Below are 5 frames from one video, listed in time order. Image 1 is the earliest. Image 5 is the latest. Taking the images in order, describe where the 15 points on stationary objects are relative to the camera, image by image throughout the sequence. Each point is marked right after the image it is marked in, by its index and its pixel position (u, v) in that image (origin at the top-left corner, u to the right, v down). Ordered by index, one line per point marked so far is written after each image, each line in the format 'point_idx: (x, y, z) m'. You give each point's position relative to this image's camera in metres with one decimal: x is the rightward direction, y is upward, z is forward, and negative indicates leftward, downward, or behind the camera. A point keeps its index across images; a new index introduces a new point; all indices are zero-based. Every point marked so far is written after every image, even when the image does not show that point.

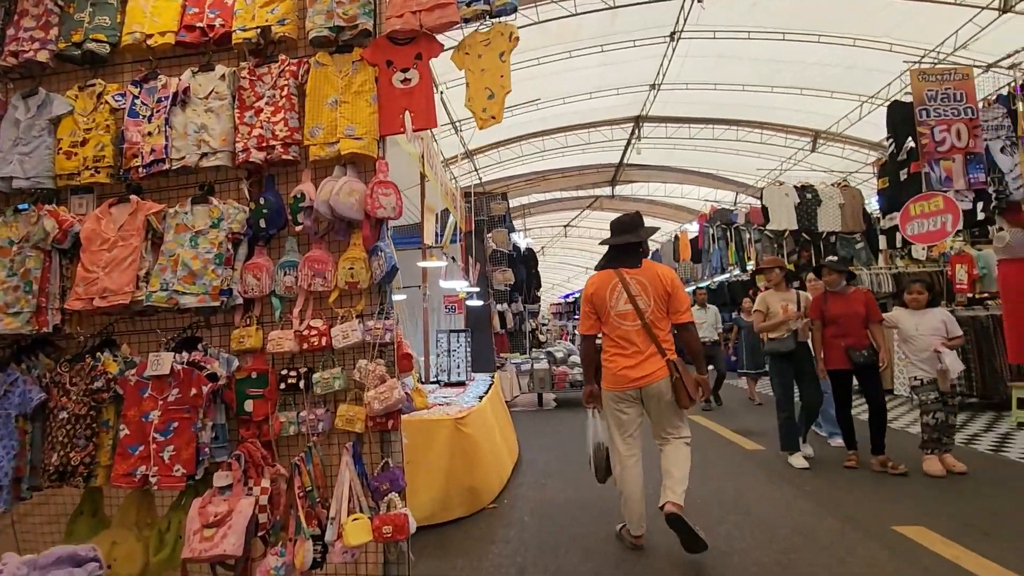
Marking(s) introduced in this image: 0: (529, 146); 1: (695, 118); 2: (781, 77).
0: (+0.5, +4.3, +16.0) m
1: (+5.1, +4.7, +14.8) m
2: (+6.1, +4.7, +12.0) m
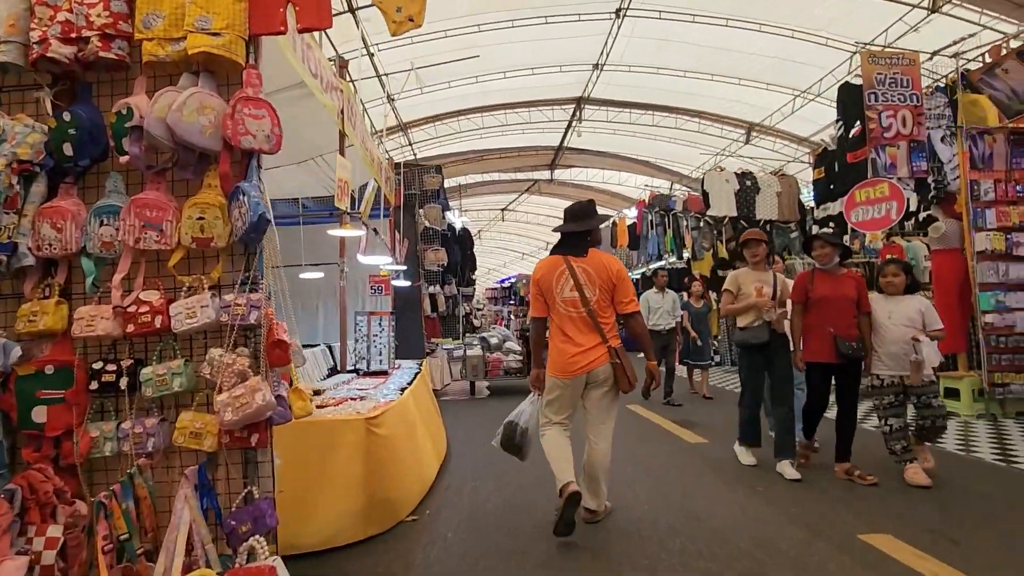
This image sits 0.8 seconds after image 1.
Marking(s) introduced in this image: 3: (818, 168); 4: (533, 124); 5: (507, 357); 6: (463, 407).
0: (-1.3, +4.8, +15.3) m
1: (+3.4, +5.1, +14.6) m
2: (+4.7, +5.0, +12.0) m
3: (+4.6, +1.8, +8.0) m
4: (+0.6, +4.9, +16.1) m
5: (-0.1, -1.1, +8.1) m
6: (-0.7, -1.7, +7.4) m
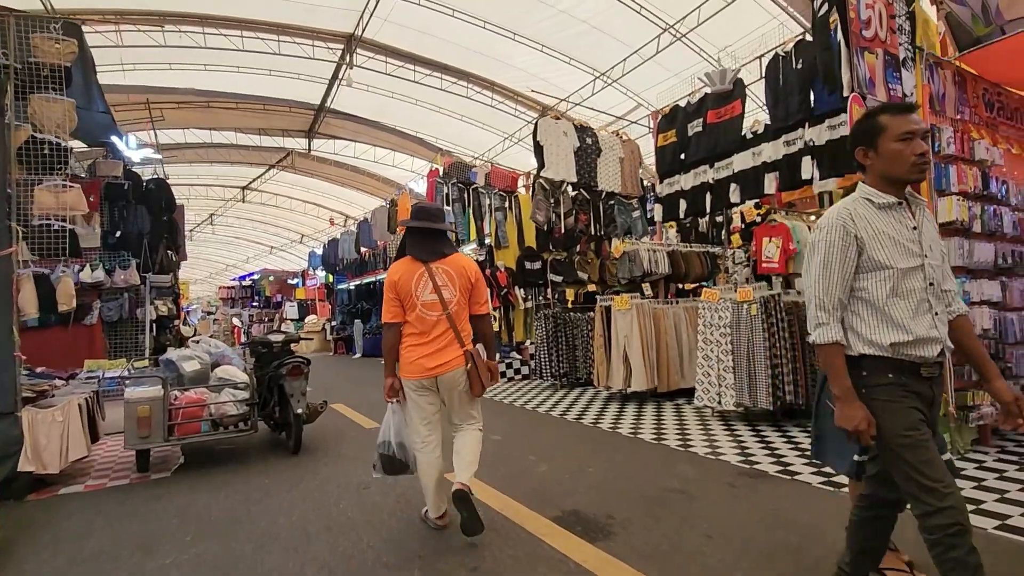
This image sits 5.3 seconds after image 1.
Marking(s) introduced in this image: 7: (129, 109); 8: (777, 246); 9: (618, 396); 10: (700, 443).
0: (-6.6, +5.0, +10.5) m
1: (-2.0, +5.2, +11.9) m
2: (+0.3, +5.1, +10.1) m
3: (+1.8, +1.9, +6.4) m
4: (-5.2, +5.1, +12.0) m
5: (-2.5, -0.9, +4.5) m
6: (-2.7, -1.5, +3.6) m
7: (-9.1, +4.2, +12.6) m
8: (+2.5, +0.4, +5.1) m
9: (+1.4, -1.4, +6.7) m
10: (+1.6, -1.3, +4.4) m
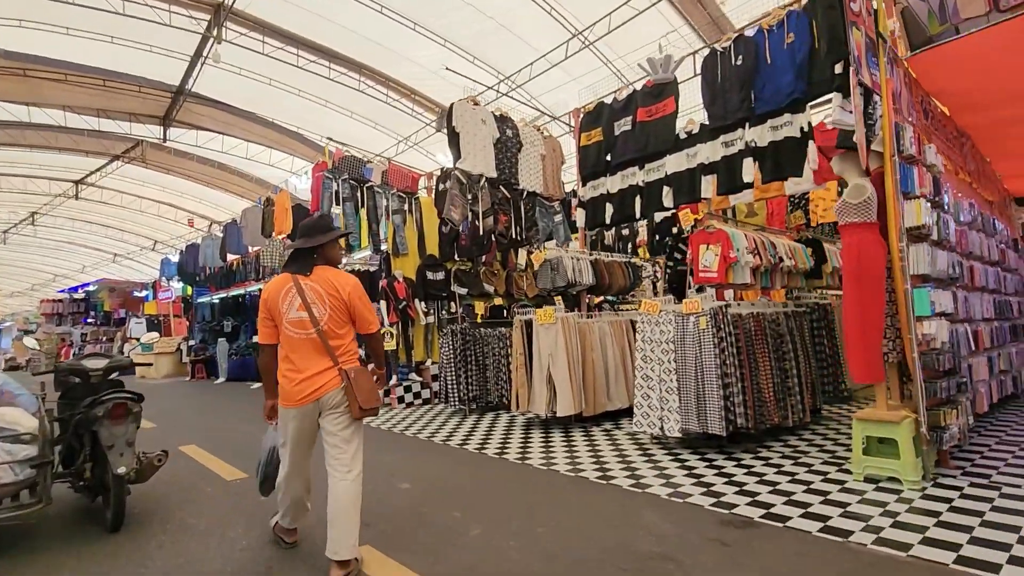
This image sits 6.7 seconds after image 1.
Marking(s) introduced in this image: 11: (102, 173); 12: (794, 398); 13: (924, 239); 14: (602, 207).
0: (-8.2, +4.8, +8.2) m
1: (-4.1, +4.9, +10.6) m
2: (-1.5, +4.8, +9.3) m
3: (+0.9, +1.8, +5.9) m
4: (-7.2, +4.8, +10.0) m
5: (-3.0, -0.9, +3.0) m
6: (-3.0, -1.5, +2.1) m
7: (-11.1, +4.0, +9.7) m
8: (+1.8, +0.3, +4.7) m
9: (+0.3, -1.5, +6.0) m
10: (+1.0, -1.4, +3.8) m
11: (-13.8, +3.9, +17.9) m
12: (+2.5, -1.0, +4.6) m
13: (+2.7, +0.3, +3.5) m
14: (+1.0, +0.9, +5.8) m
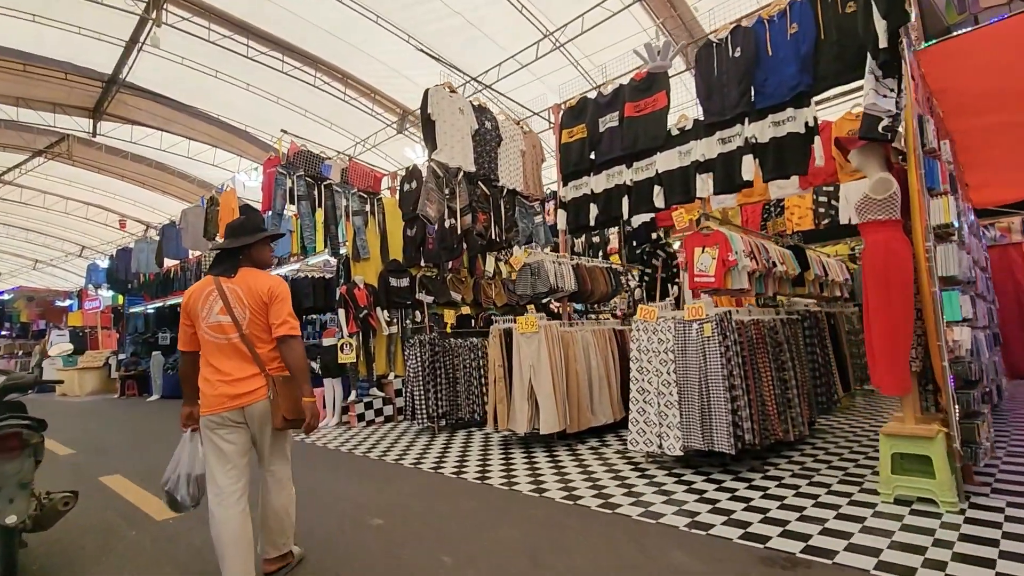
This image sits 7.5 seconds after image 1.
0: (-8.6, +4.7, +7.1) m
1: (-4.7, +4.8, +9.8) m
2: (-2.0, +4.7, +8.8) m
3: (+0.6, +1.7, +5.5) m
4: (-7.7, +4.7, +9.0) m
5: (-2.9, -0.9, +2.2) m
6: (-2.9, -1.4, +1.3) m
7: (-11.7, +4.0, +8.3) m
8: (+1.7, +0.3, +4.4) m
9: (0.0, -1.6, +5.5) m
10: (+0.9, -1.4, +3.4) m
11: (-15.0, +3.6, +16.3) m
12: (+2.3, -1.0, +4.4) m
13: (+2.7, +0.3, +3.3) m
14: (+0.8, +0.8, +5.5) m
